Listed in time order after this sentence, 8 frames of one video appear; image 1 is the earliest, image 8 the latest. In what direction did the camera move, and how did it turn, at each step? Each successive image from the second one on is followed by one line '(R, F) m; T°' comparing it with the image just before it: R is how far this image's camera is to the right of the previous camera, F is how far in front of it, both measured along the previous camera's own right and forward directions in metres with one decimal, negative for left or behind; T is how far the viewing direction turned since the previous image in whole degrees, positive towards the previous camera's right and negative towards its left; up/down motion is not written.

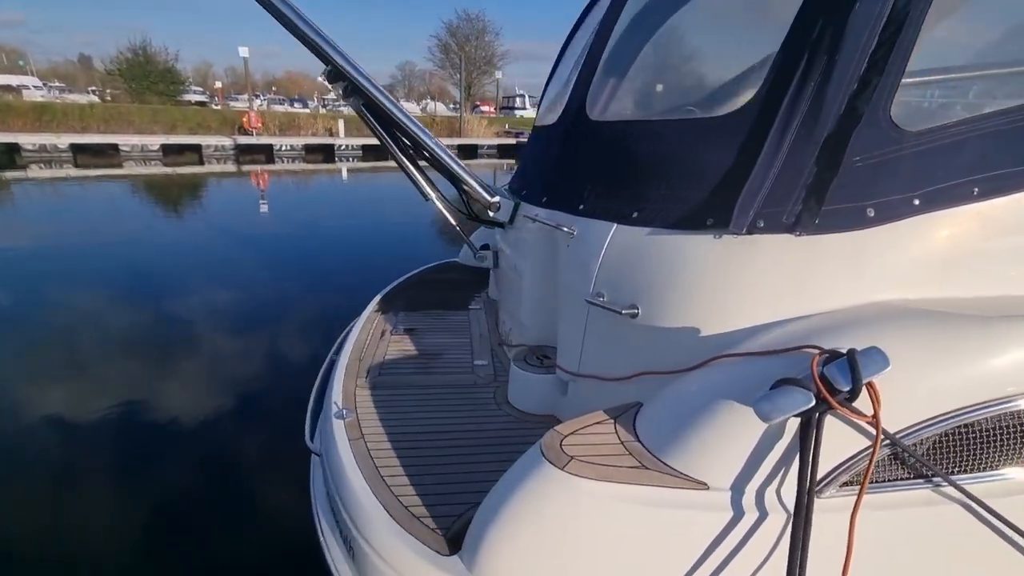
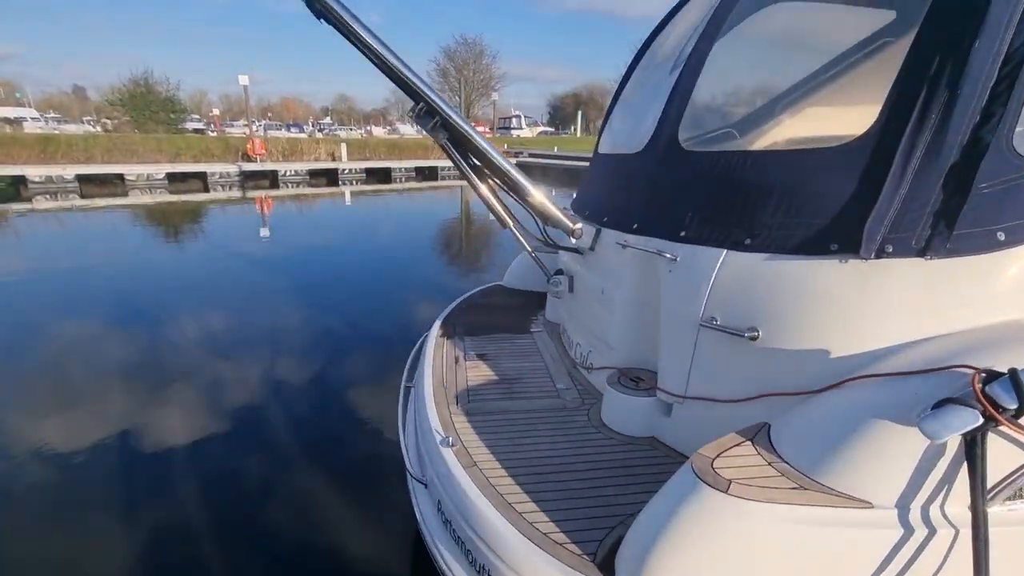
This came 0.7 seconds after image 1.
(-0.4, 0.0) m; +1°
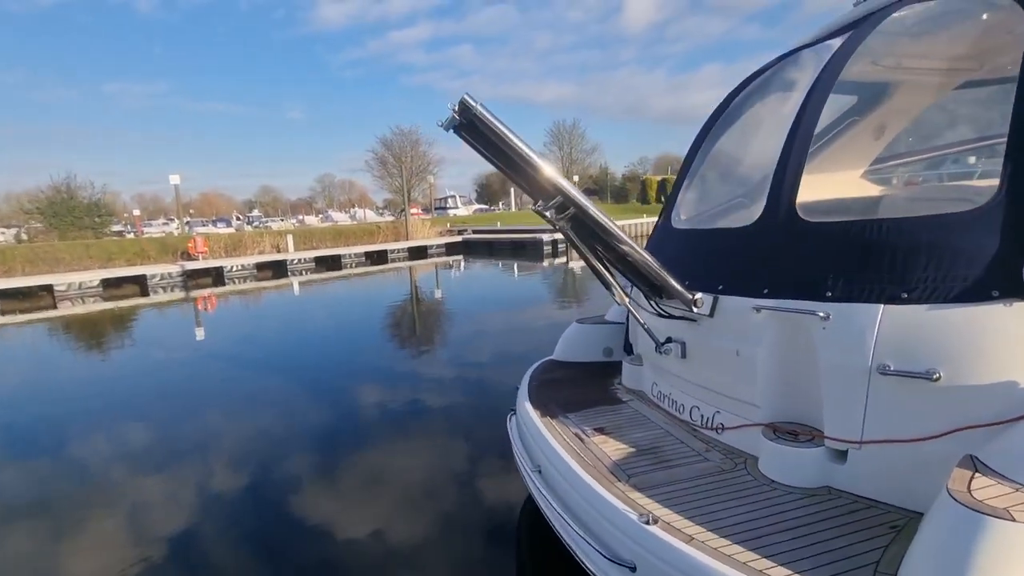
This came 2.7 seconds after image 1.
(-1.0, 0.0) m; +8°
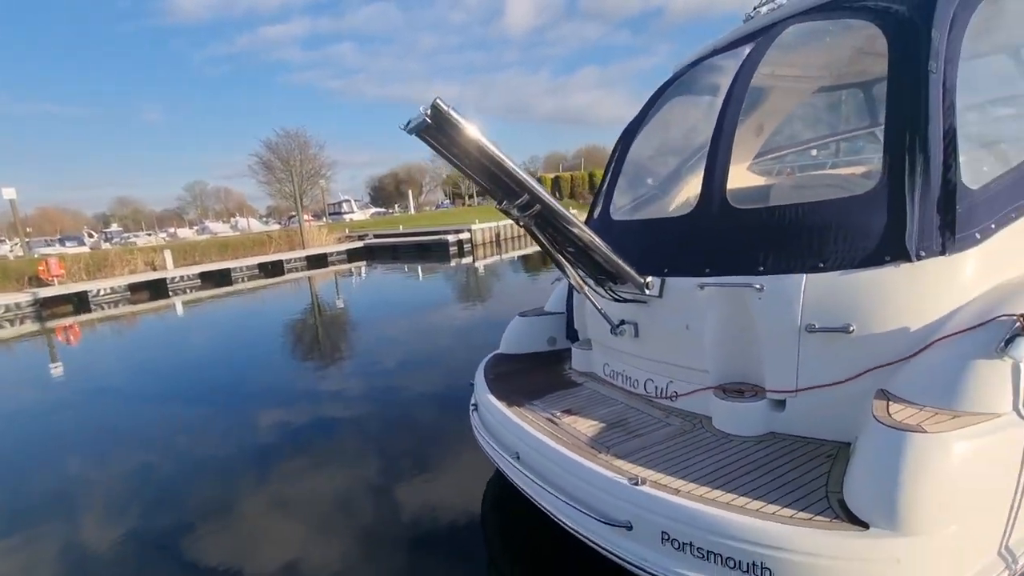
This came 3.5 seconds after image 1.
(-0.4, -0.1) m; +11°
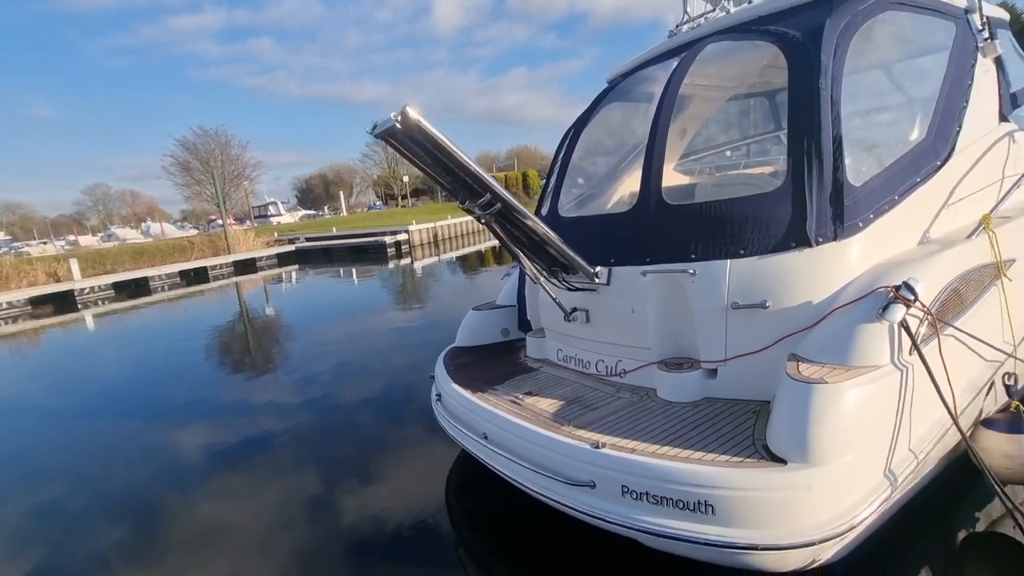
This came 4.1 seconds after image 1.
(-0.2, -0.2) m; +7°
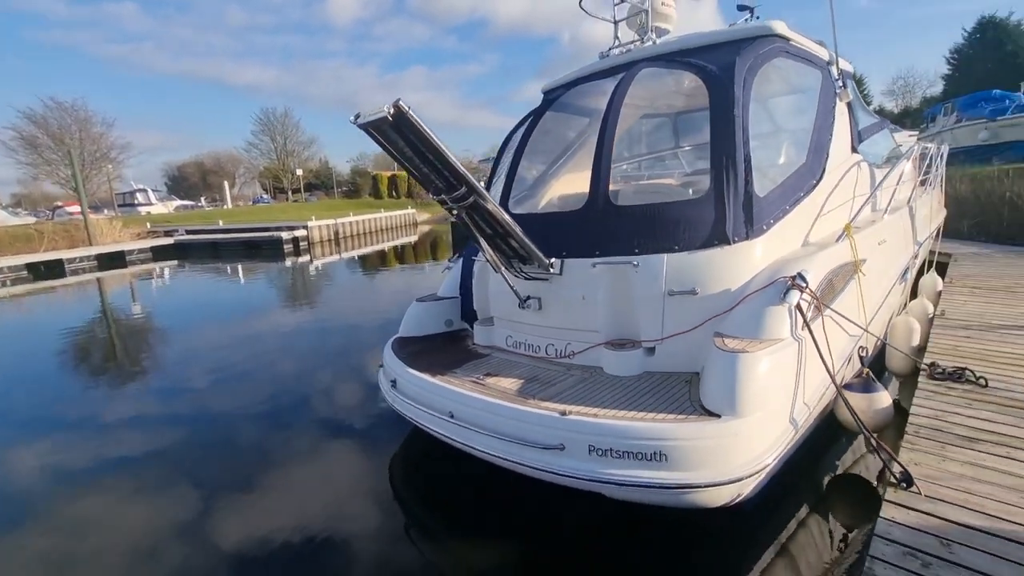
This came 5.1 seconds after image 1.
(-0.5, -0.2) m; +12°
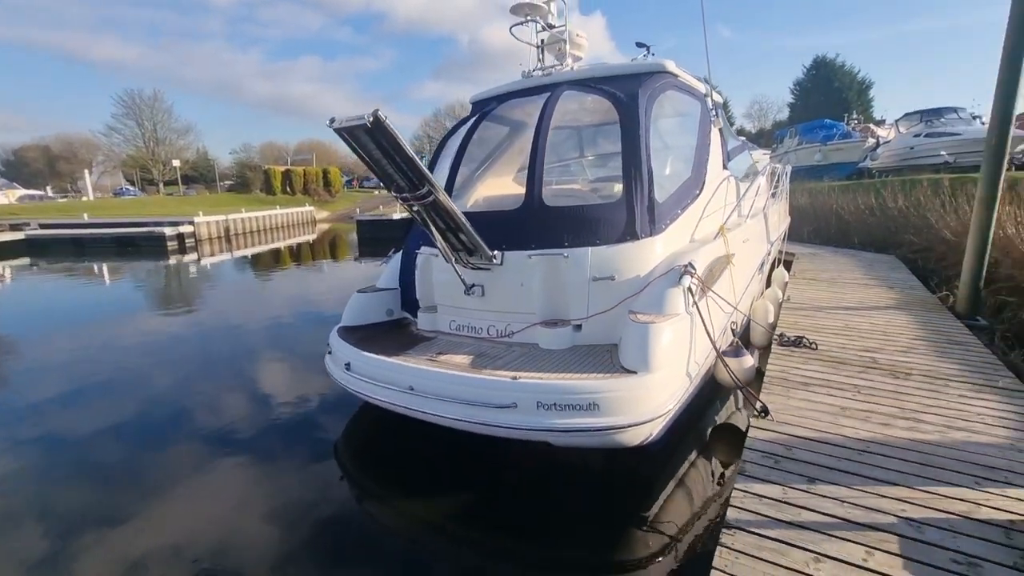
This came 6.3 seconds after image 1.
(-0.4, -0.5) m; +12°
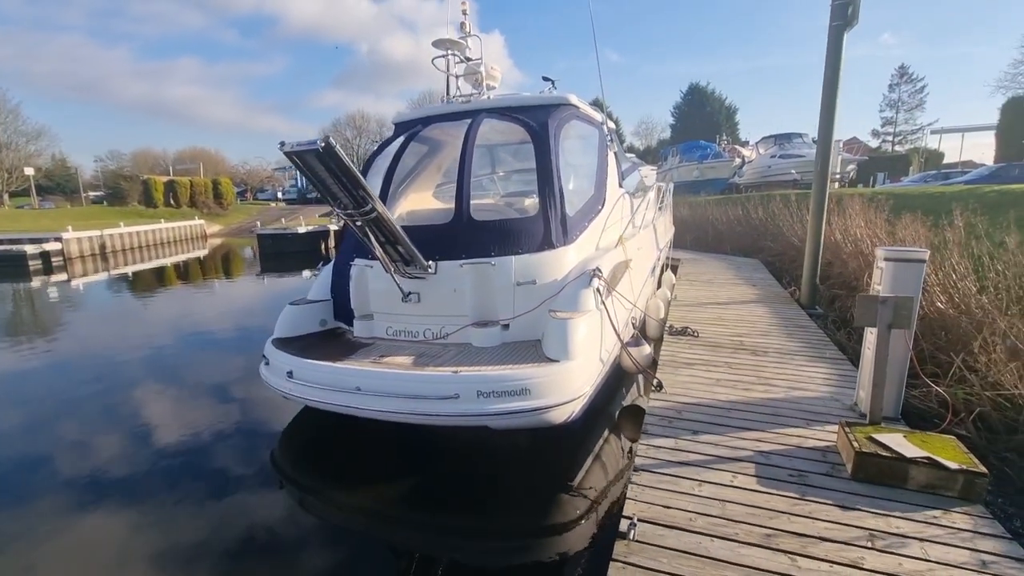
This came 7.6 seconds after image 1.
(-0.2, -0.5) m; +11°
